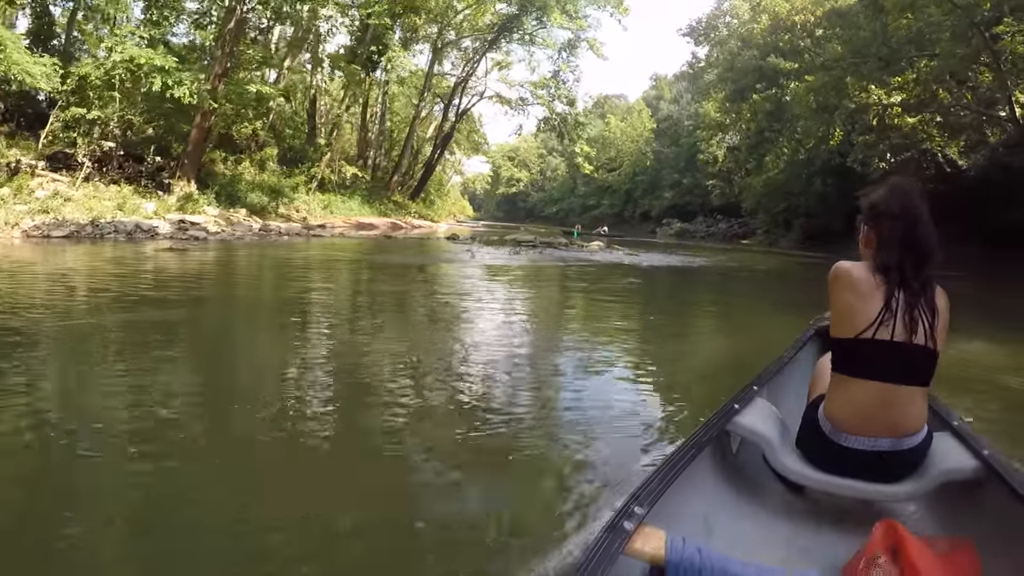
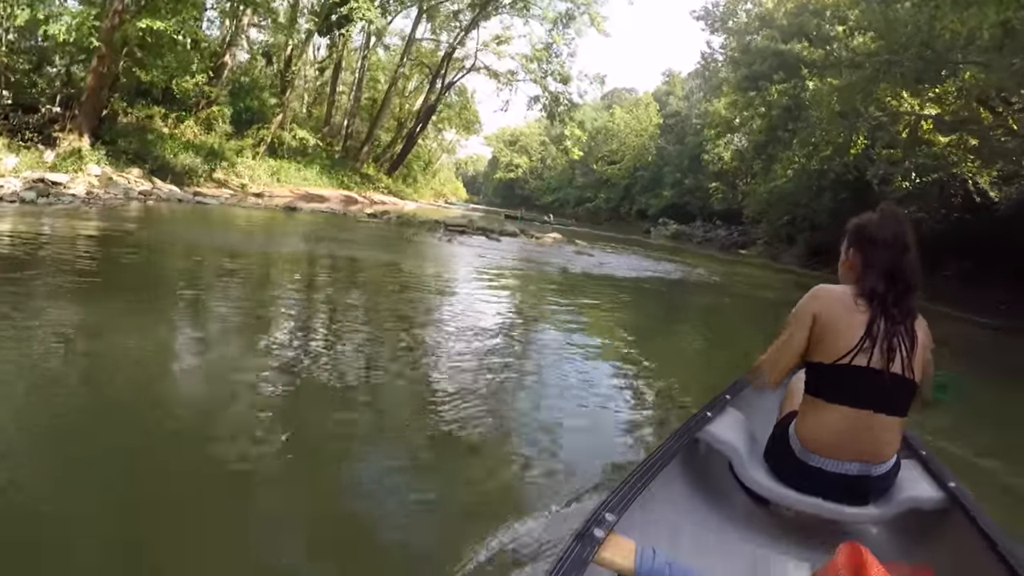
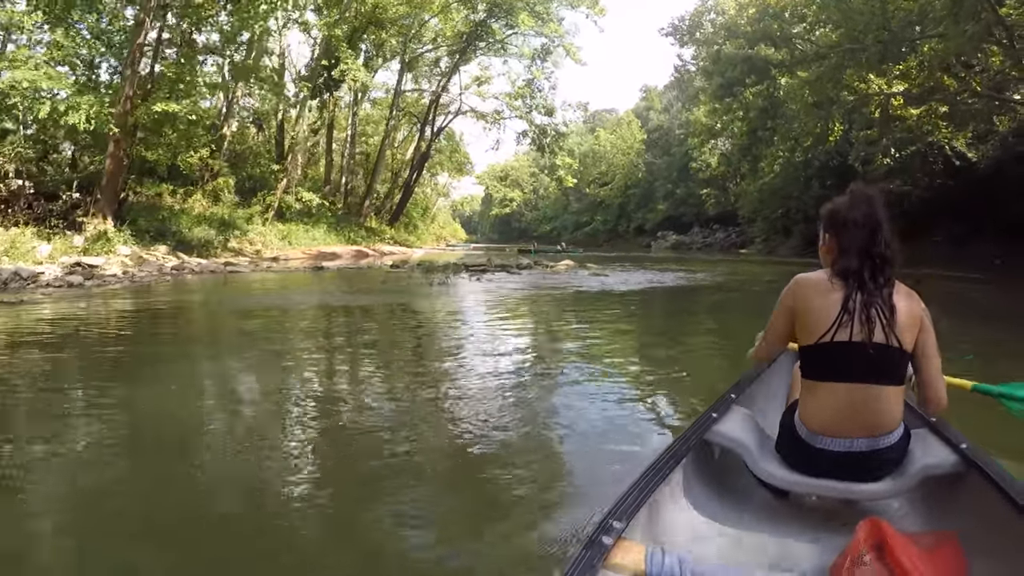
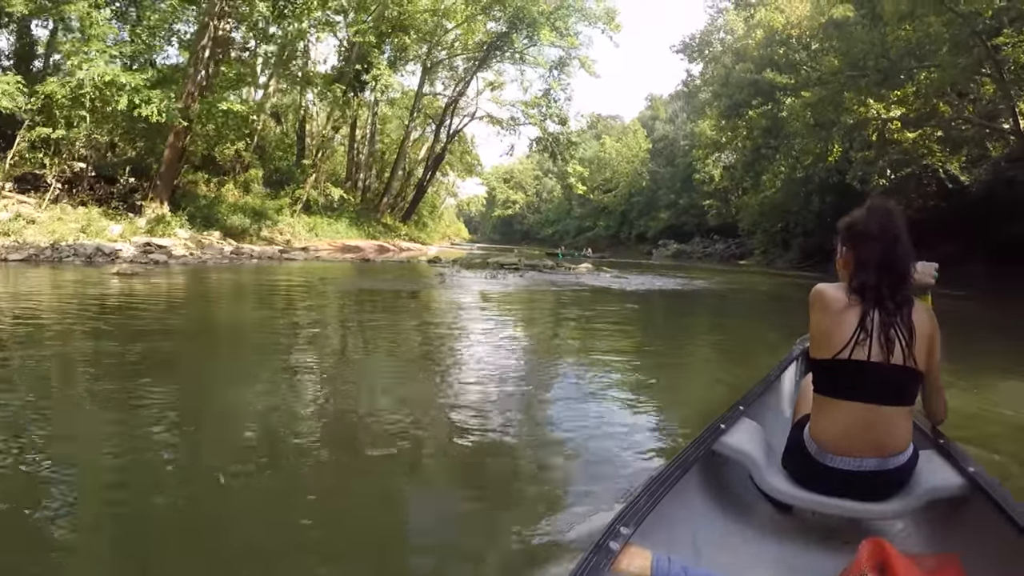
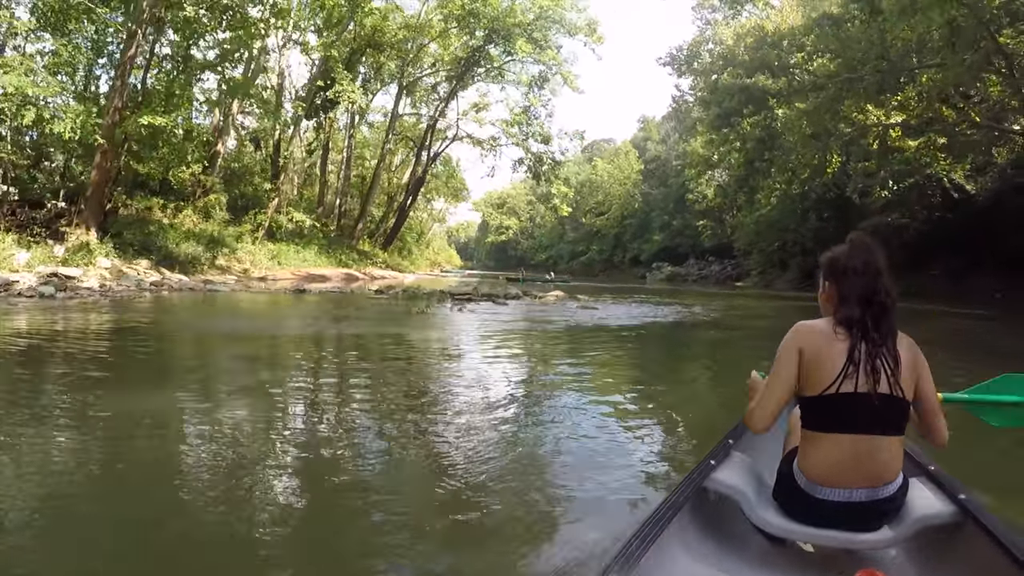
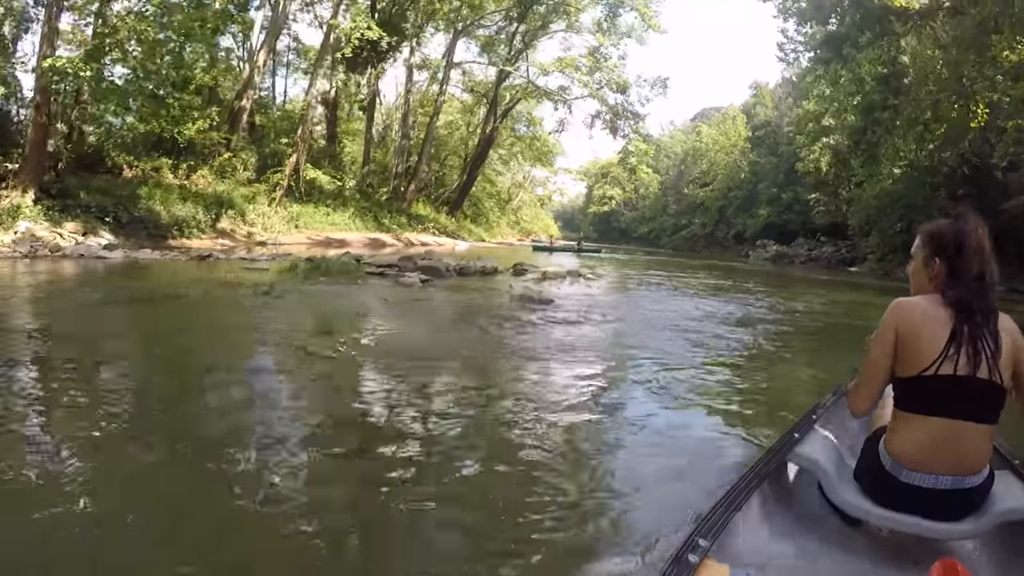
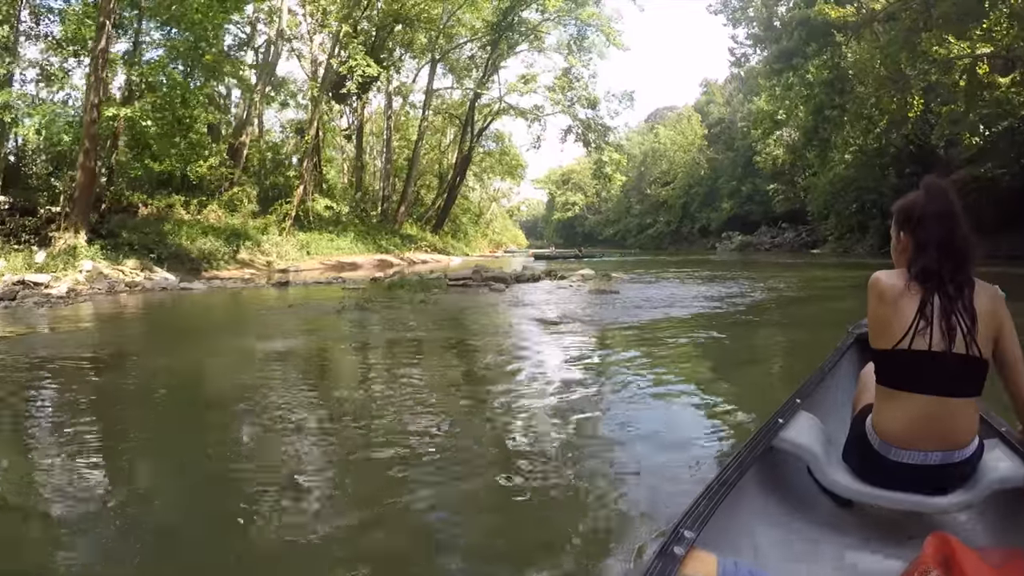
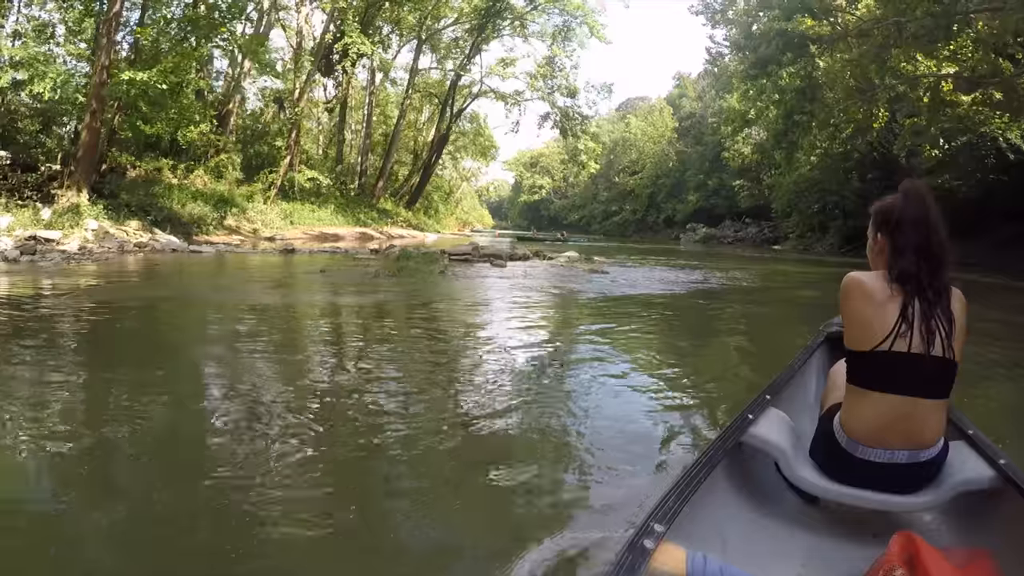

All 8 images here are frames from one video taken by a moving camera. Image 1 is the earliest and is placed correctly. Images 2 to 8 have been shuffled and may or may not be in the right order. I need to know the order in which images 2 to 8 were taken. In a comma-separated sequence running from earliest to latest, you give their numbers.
4, 3, 5, 2, 8, 7, 6
